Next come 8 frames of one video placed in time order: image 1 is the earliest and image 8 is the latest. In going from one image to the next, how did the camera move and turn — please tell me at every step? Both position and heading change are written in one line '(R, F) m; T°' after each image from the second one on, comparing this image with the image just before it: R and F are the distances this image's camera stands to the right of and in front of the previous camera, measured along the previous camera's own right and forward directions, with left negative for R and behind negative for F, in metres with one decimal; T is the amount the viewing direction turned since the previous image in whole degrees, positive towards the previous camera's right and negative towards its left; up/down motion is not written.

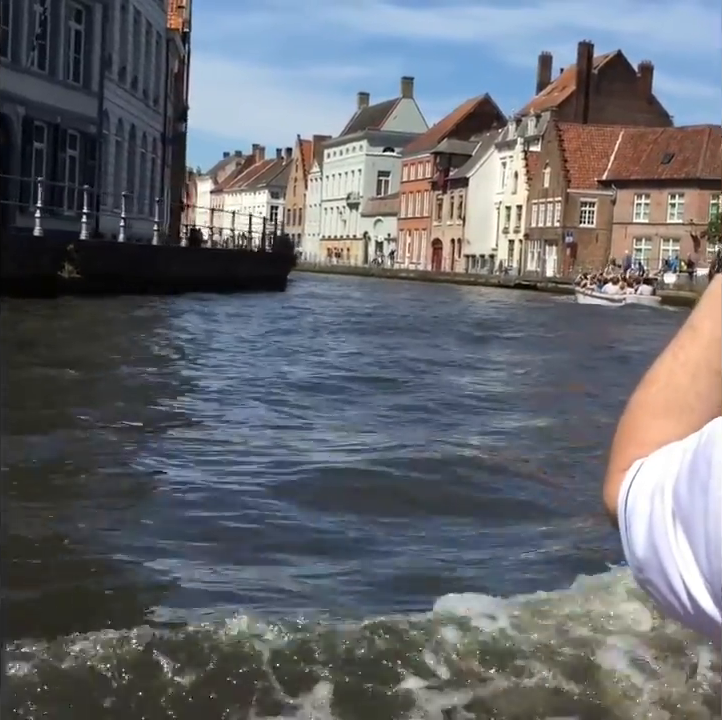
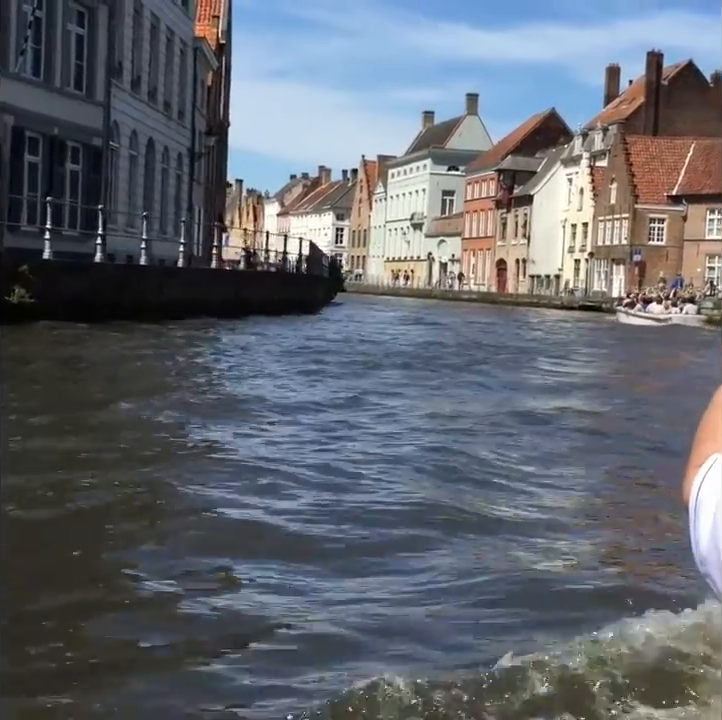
(+1.0, +2.8) m; -3°
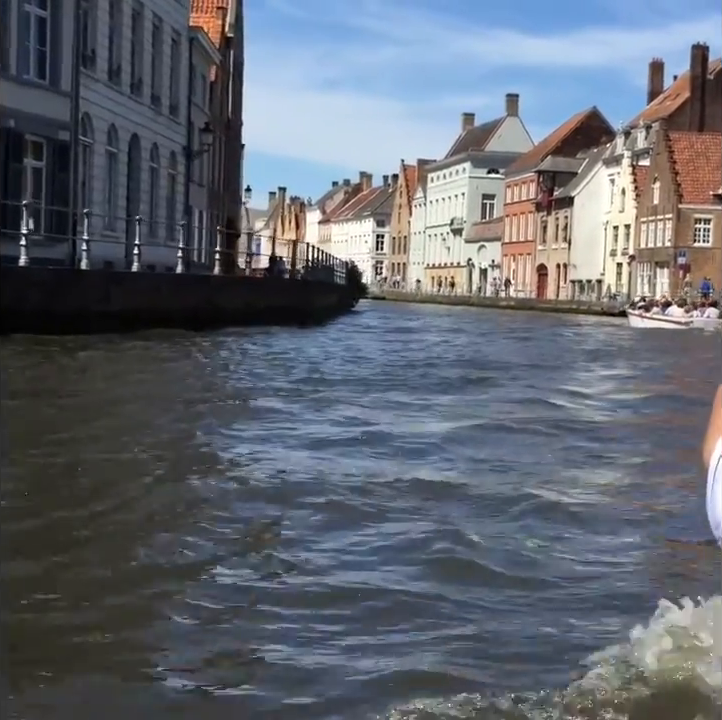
(+1.1, +2.8) m; -2°
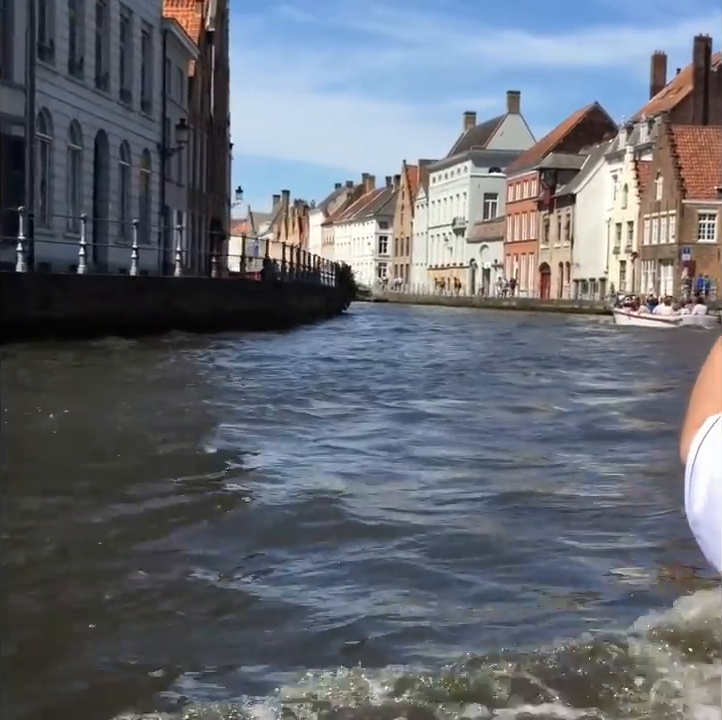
(+0.6, +1.5) m; 0°
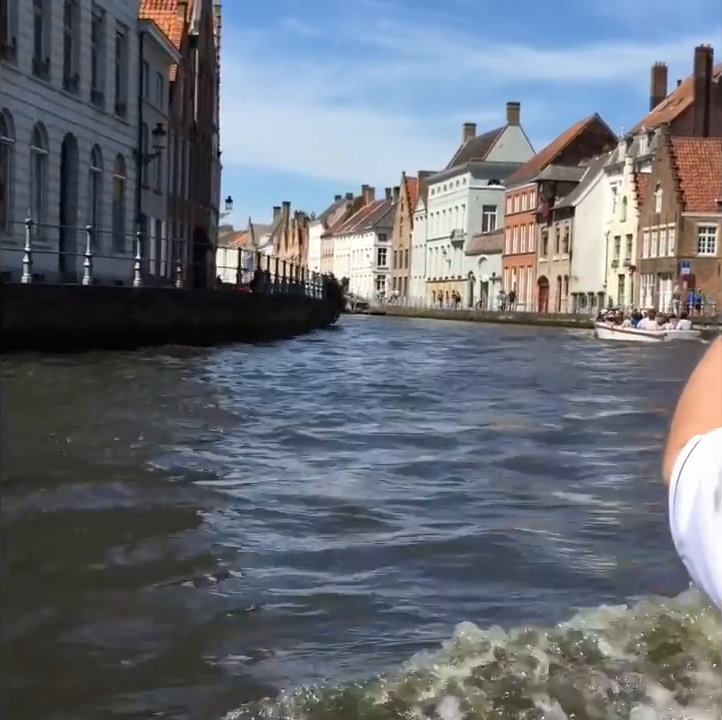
(+0.5, +1.2) m; 0°
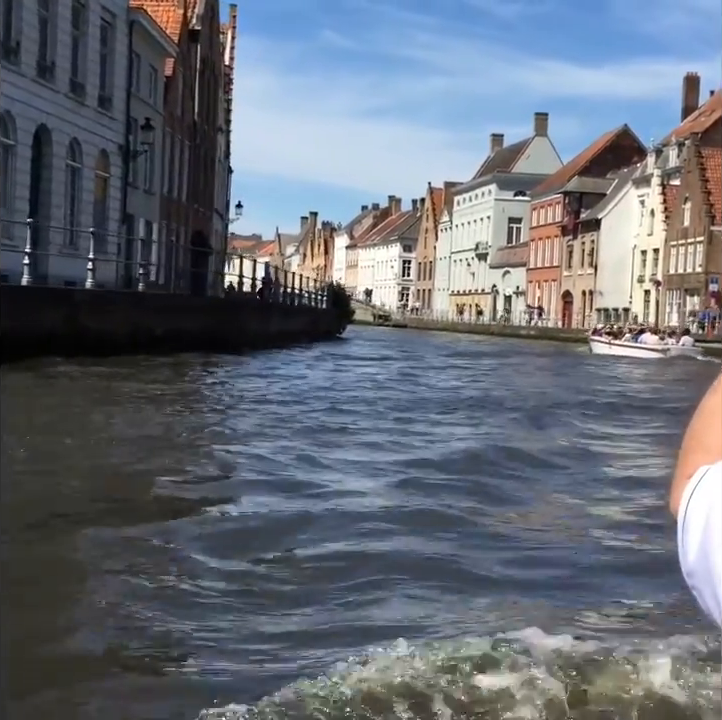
(+0.8, +2.0) m; -1°
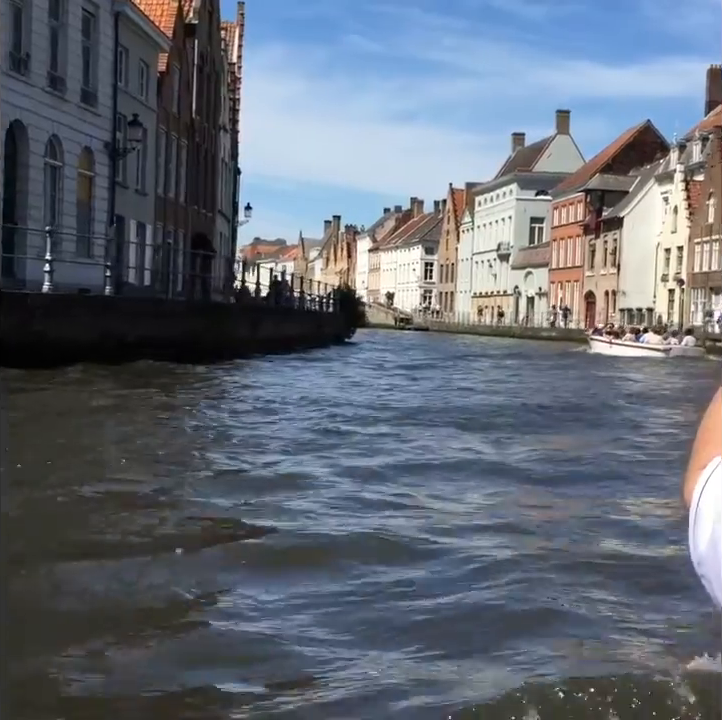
(+0.6, +1.5) m; -1°
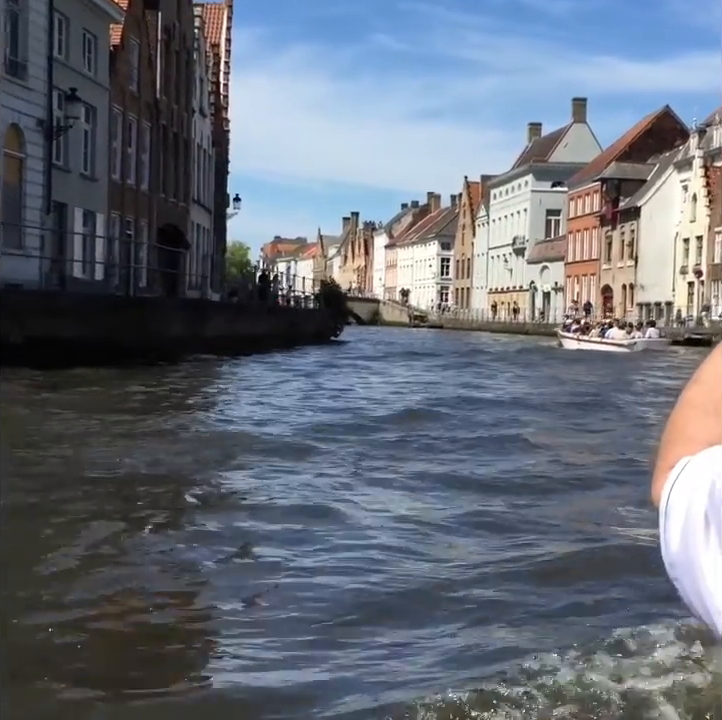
(+1.2, +3.1) m; -1°
